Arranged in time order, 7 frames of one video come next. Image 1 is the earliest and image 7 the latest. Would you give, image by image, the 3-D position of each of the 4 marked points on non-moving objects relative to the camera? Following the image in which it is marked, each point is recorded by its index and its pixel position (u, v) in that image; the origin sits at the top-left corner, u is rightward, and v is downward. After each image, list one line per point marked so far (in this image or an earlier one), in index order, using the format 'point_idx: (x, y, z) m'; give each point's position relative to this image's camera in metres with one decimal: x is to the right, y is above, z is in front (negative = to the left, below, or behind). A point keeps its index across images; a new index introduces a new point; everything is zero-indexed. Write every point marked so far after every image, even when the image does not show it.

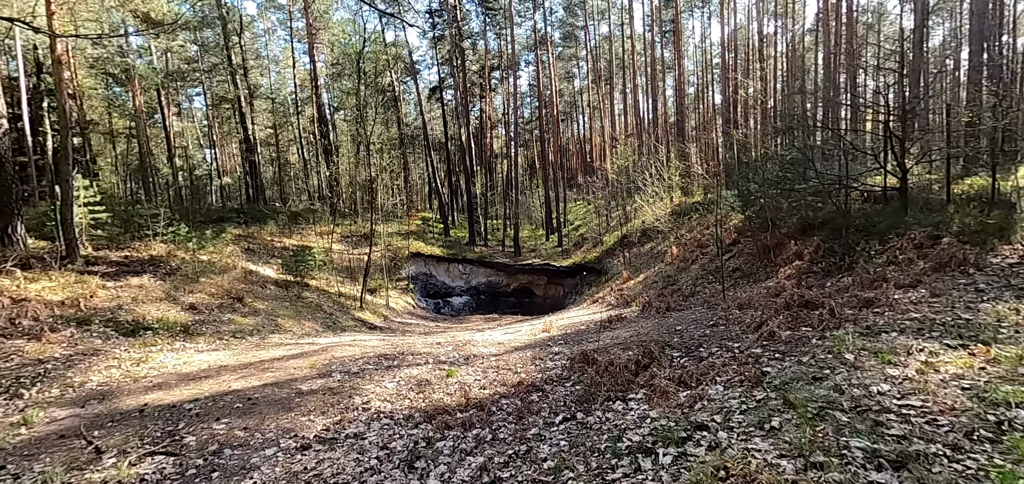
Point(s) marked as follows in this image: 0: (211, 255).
0: (-7.8, -0.3, +15.1) m
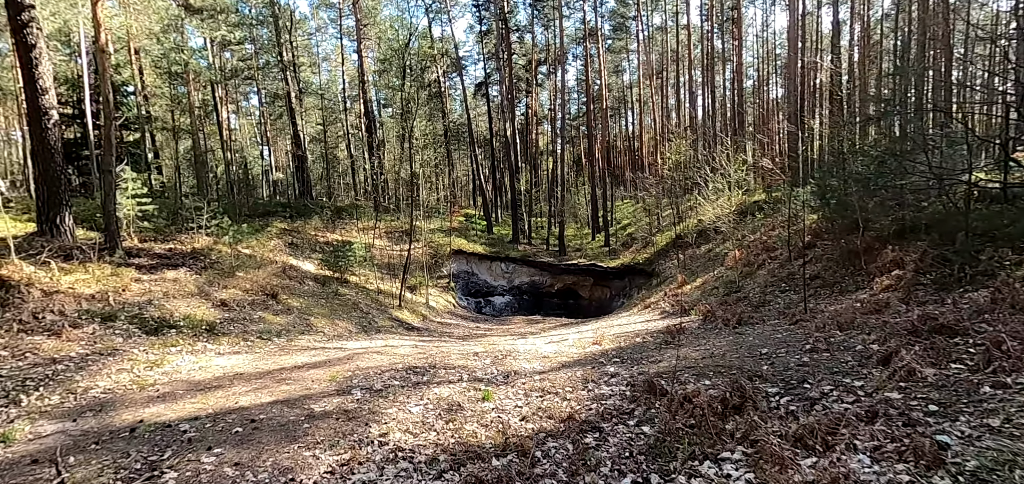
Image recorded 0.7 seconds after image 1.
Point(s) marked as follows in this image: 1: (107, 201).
0: (-6.7, -0.2, +14.8) m
1: (-7.6, +0.8, +10.9) m
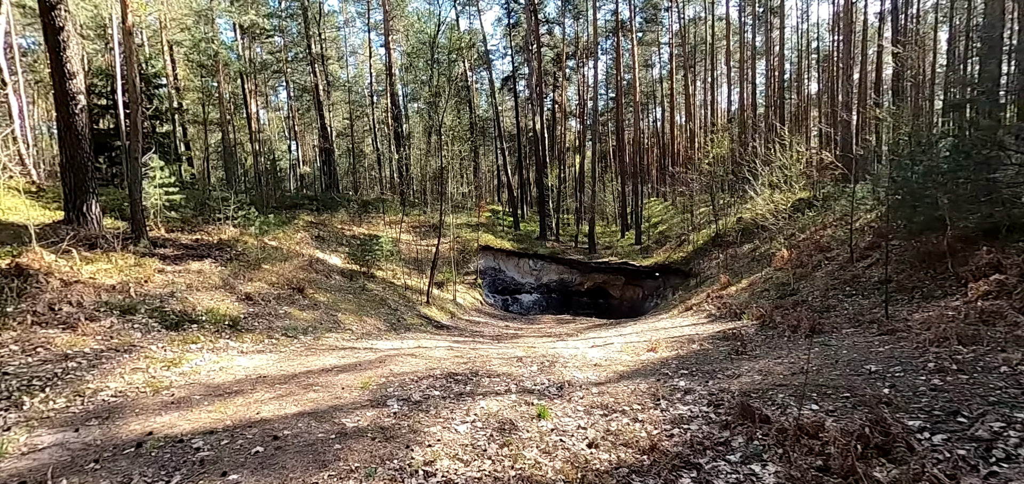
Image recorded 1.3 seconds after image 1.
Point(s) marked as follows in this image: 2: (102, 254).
0: (-5.9, 0.0, +14.5) m
1: (-6.9, +1.0, +10.5) m
2: (-6.8, -0.2, +9.6) m
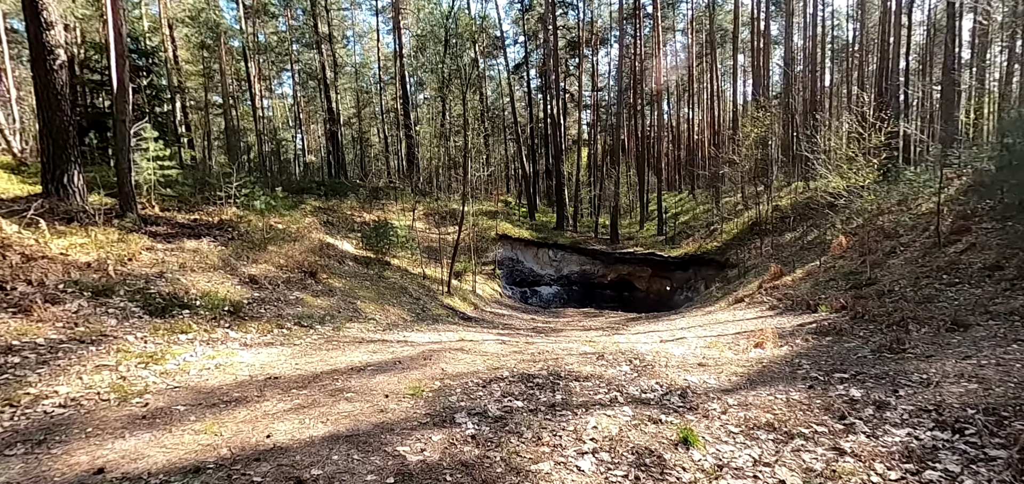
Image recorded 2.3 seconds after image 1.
0: (-5.2, +0.4, +13.2) m
1: (-6.2, +1.3, +9.2) m
2: (-6.1, +0.2, +8.3) m
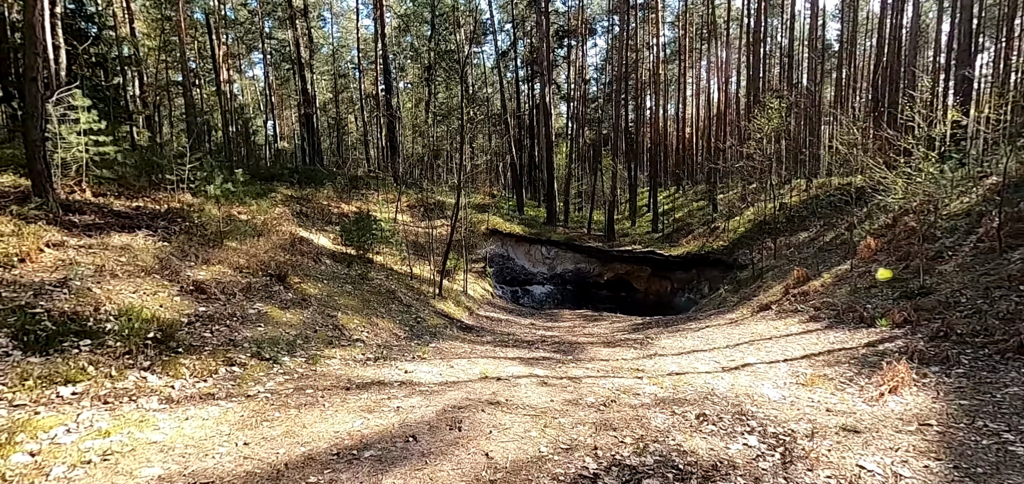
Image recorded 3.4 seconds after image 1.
0: (-5.2, +0.5, +11.4) m
1: (-6.0, +1.5, +7.5) m
2: (-5.9, +0.3, +6.5) m
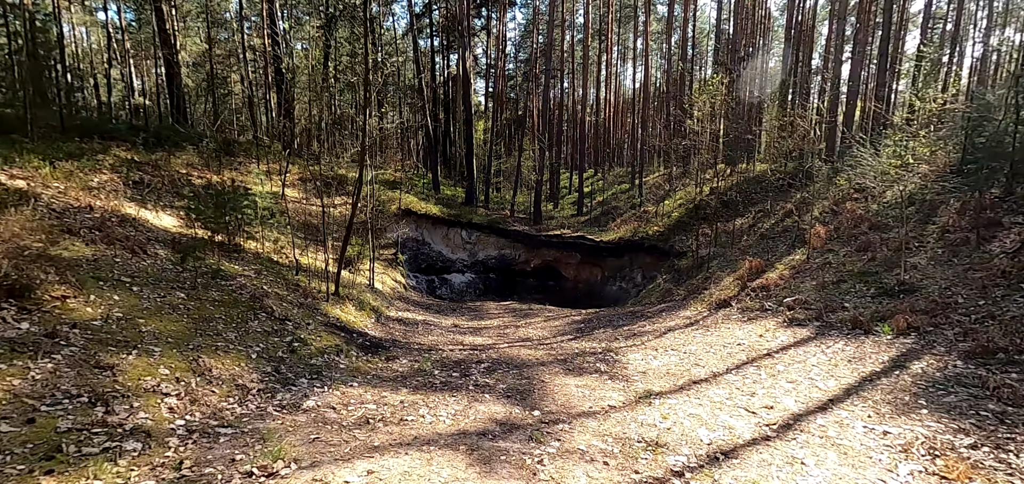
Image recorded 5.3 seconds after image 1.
0: (-6.4, +0.8, +8.1) m
1: (-6.6, +1.6, +4.0) m
2: (-6.3, +0.4, +3.1) m
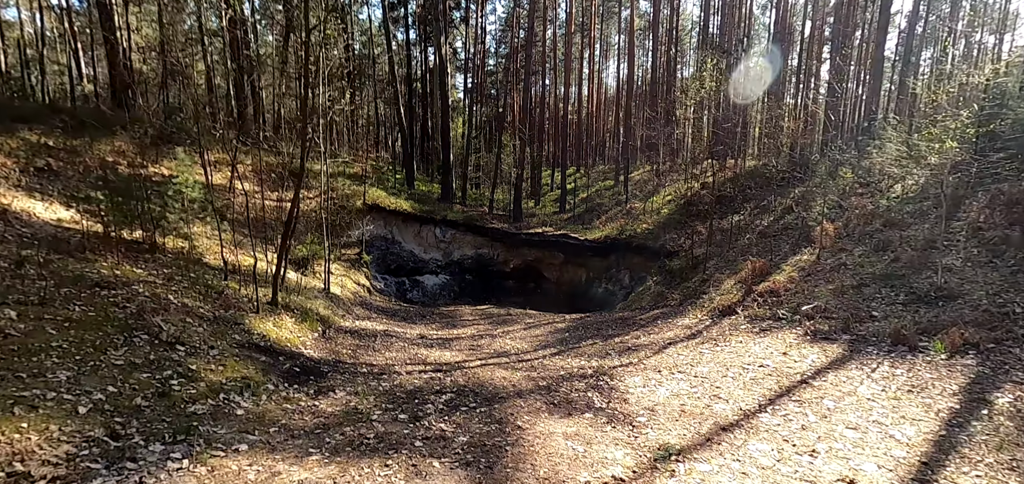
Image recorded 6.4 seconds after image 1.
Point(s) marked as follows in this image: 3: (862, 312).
0: (-6.7, +0.8, +6.4) m
1: (-6.8, +1.6, +2.3) m
2: (-6.5, +0.4, +1.5) m
3: (+4.7, -0.9, +7.8) m
